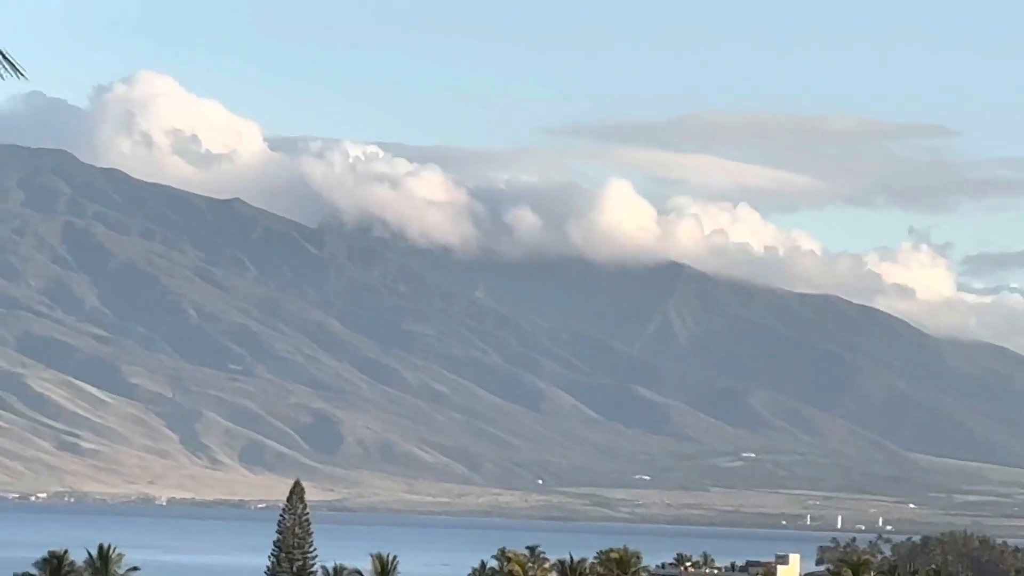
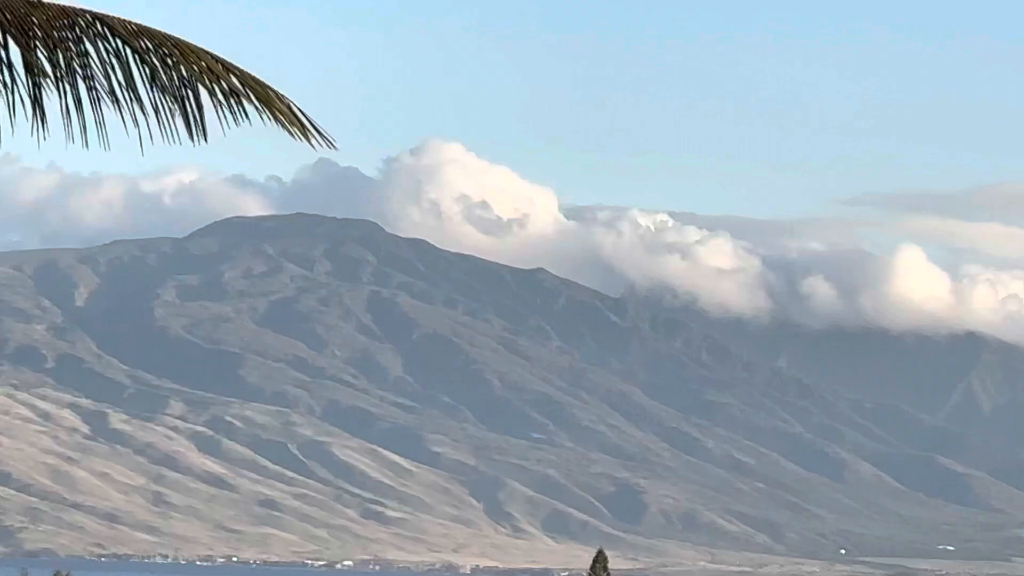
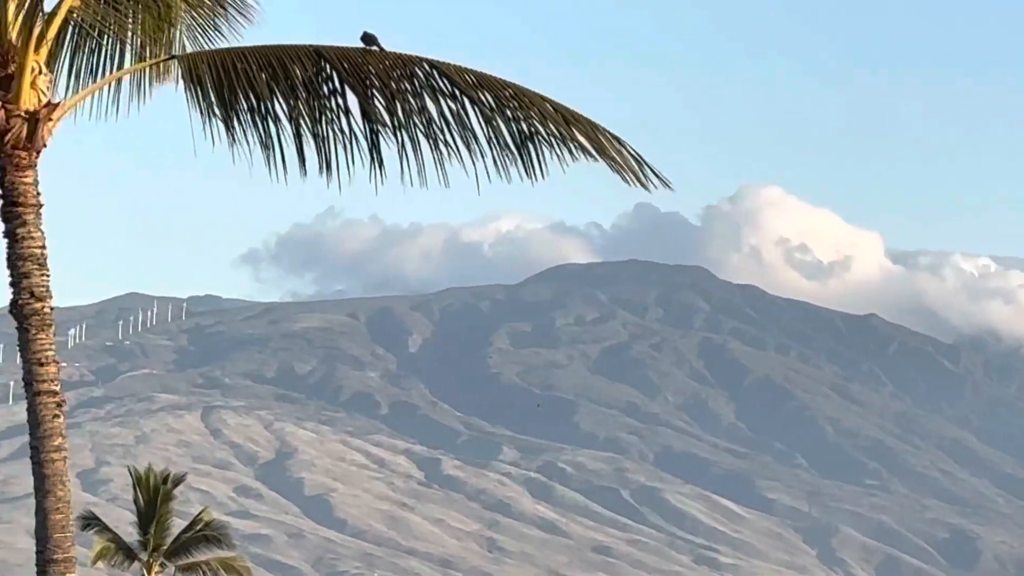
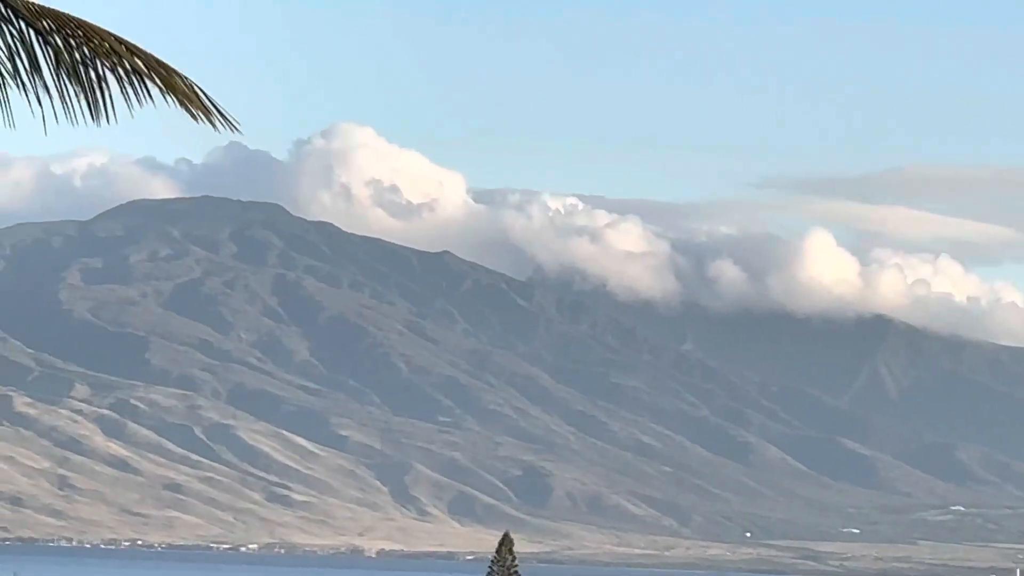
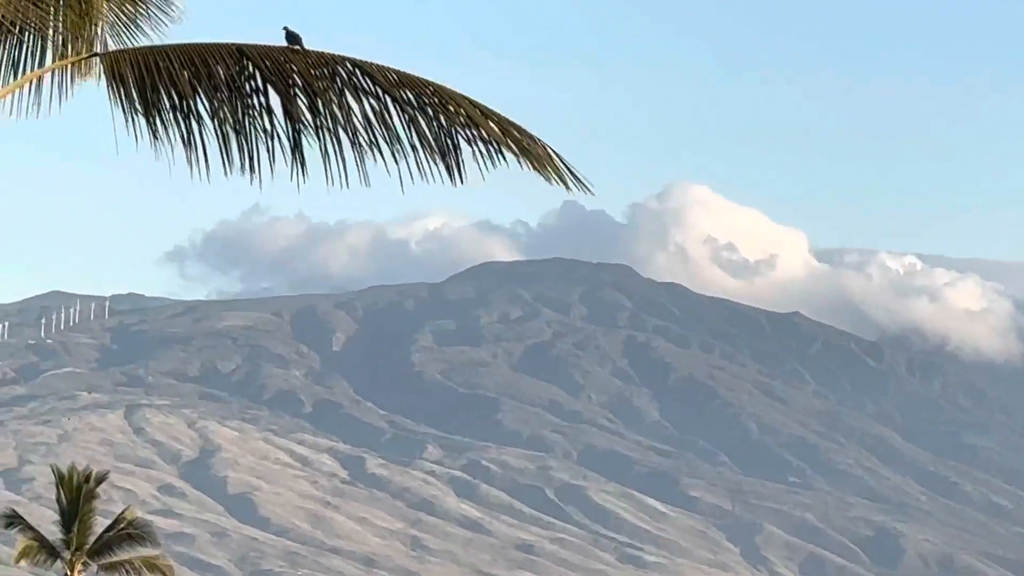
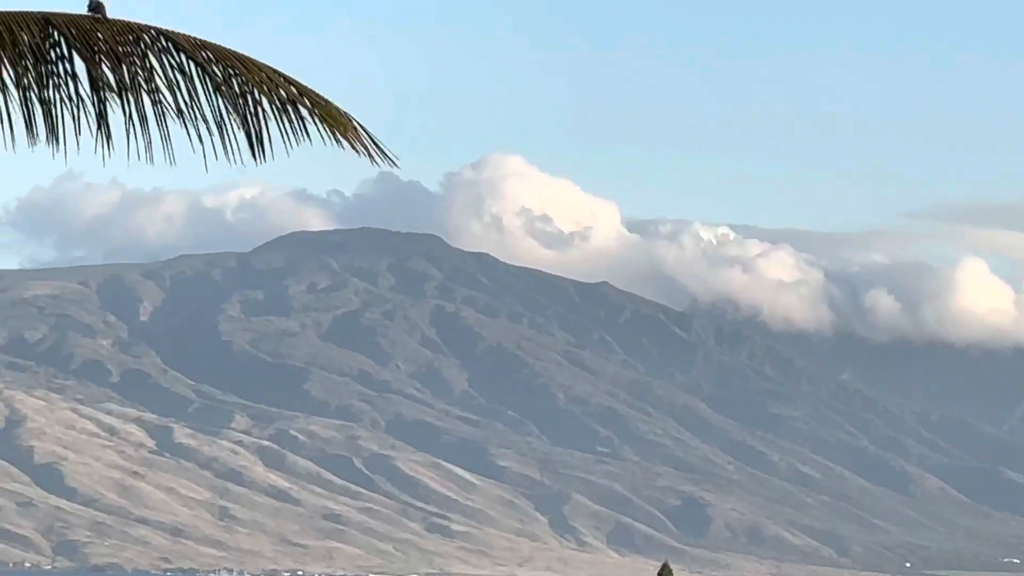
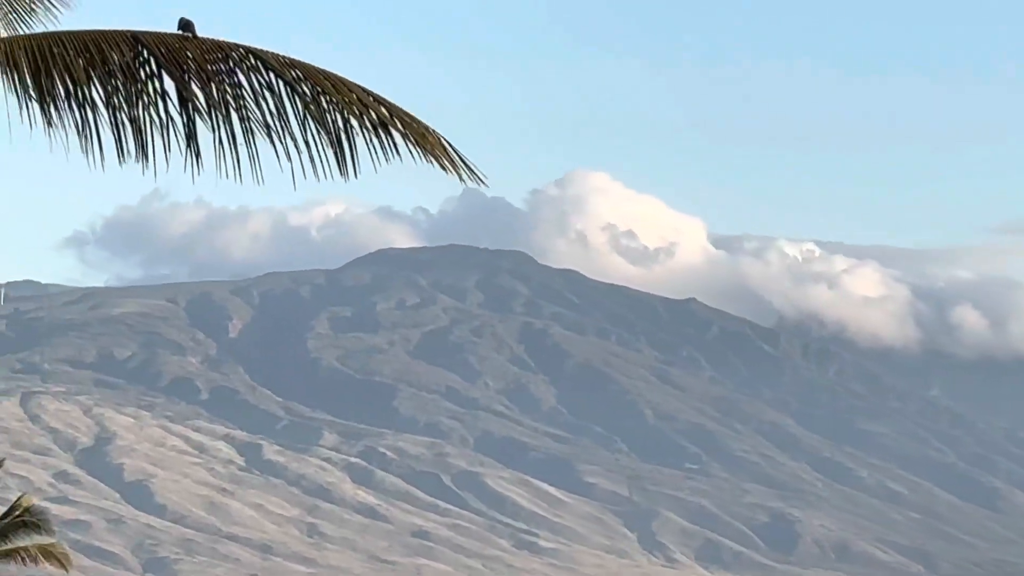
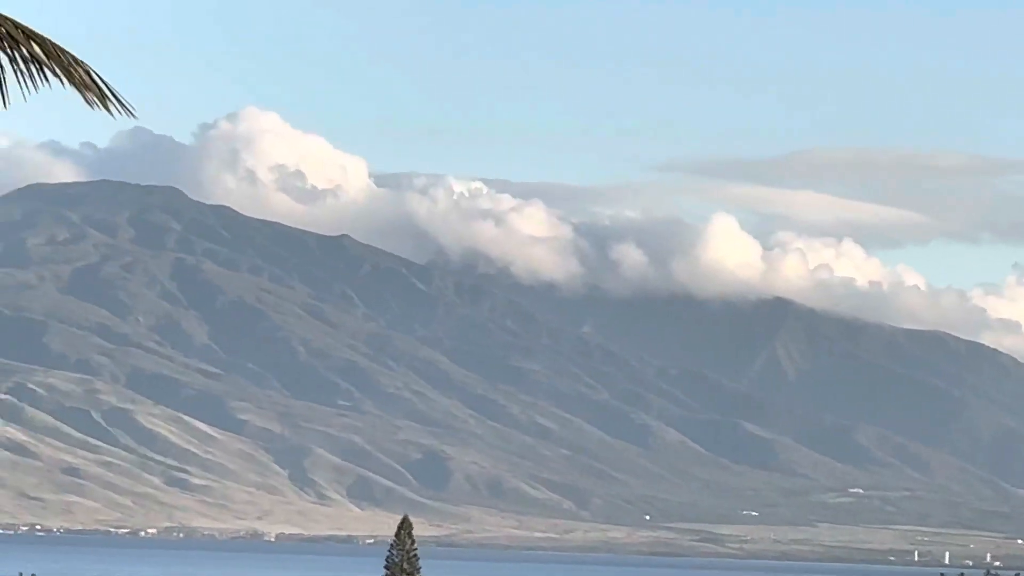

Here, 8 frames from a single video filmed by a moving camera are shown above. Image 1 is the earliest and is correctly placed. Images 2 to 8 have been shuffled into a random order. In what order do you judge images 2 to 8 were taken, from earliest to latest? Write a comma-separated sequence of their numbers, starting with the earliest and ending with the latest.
8, 4, 2, 6, 7, 5, 3
